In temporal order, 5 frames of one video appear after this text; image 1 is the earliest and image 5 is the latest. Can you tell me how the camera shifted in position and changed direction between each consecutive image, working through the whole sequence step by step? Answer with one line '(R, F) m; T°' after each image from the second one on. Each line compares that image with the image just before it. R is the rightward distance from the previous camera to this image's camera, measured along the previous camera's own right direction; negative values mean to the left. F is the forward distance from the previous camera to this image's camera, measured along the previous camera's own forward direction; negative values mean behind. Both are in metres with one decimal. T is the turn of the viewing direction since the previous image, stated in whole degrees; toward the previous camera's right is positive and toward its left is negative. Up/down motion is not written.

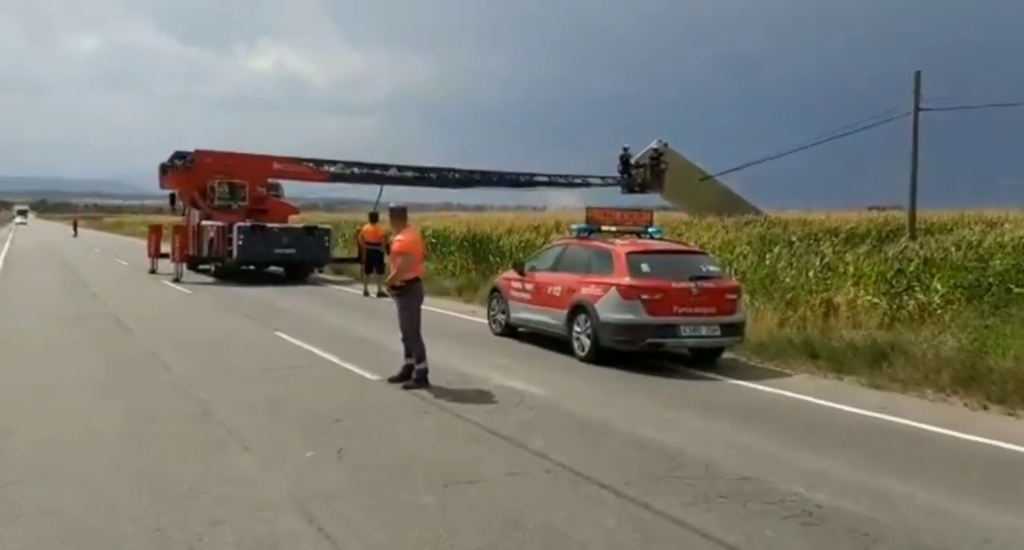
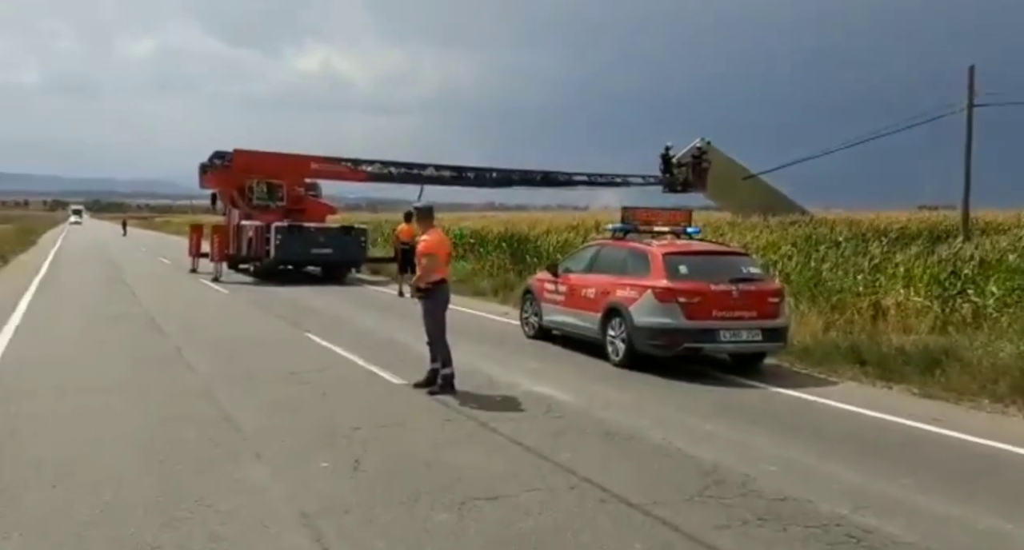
(+0.1, +0.3) m; -3°
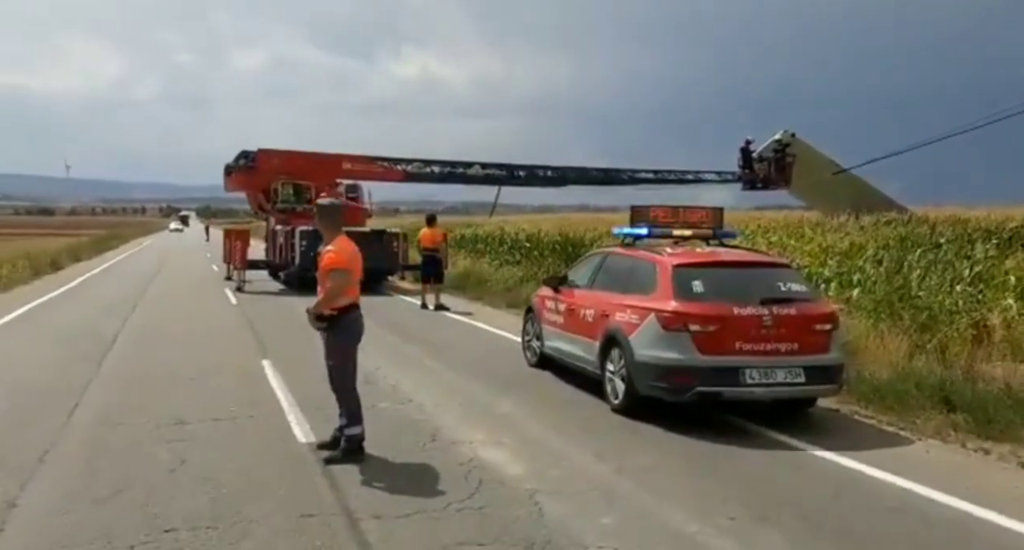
(+1.2, +2.0) m; -7°
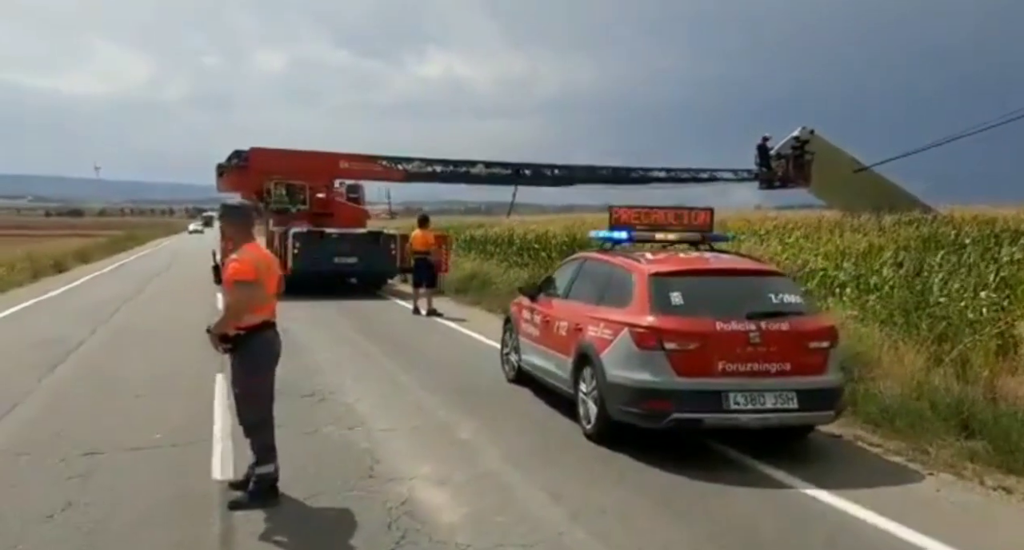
(+0.6, +0.8) m; -2°
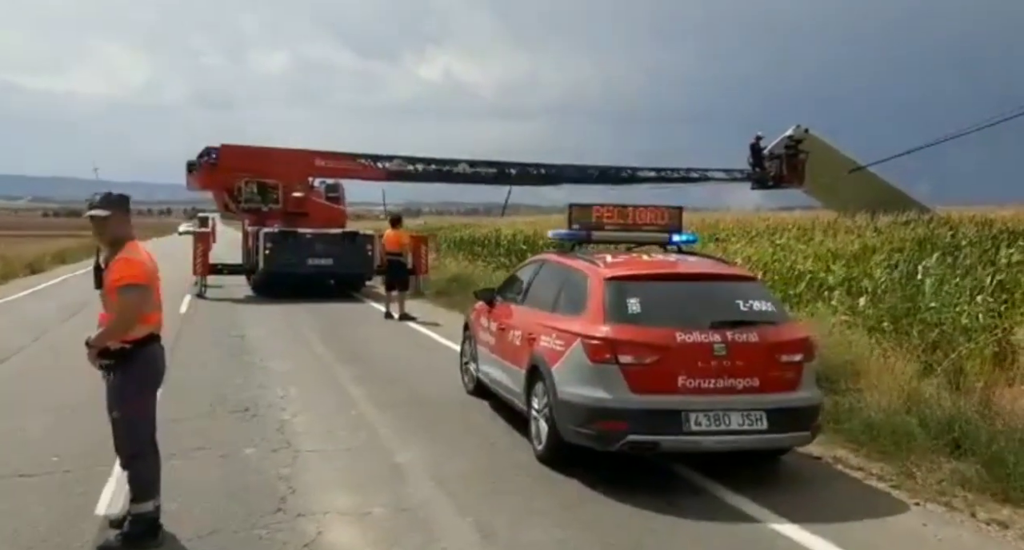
(+0.4, +0.6) m; 0°
